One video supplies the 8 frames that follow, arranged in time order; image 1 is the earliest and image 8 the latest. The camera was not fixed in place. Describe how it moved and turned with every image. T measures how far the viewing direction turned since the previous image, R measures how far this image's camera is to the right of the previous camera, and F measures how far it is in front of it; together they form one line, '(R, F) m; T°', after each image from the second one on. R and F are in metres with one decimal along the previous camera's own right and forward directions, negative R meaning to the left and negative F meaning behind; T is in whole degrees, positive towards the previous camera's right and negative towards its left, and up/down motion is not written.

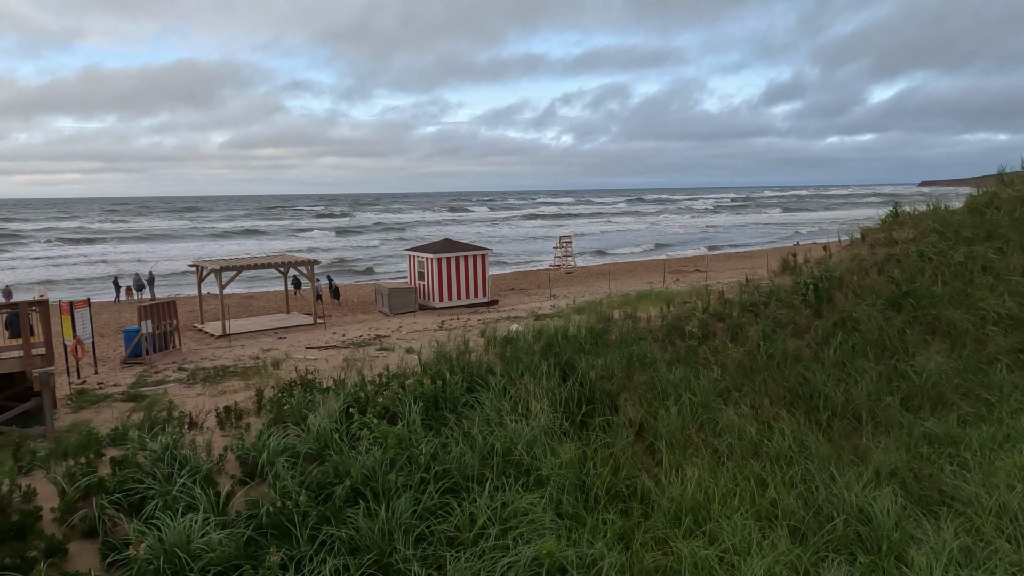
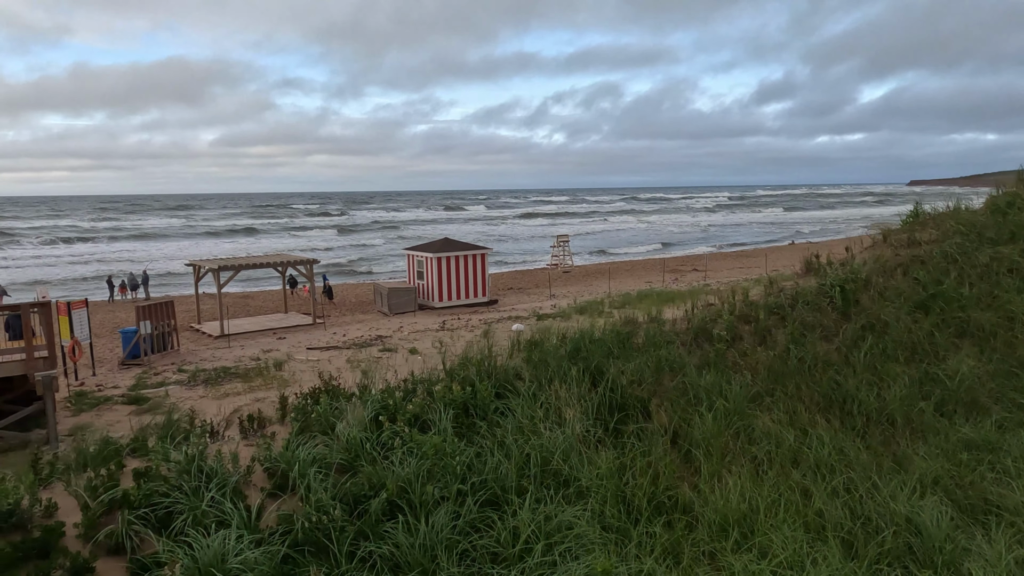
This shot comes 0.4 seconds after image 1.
(-0.2, +0.1) m; +1°
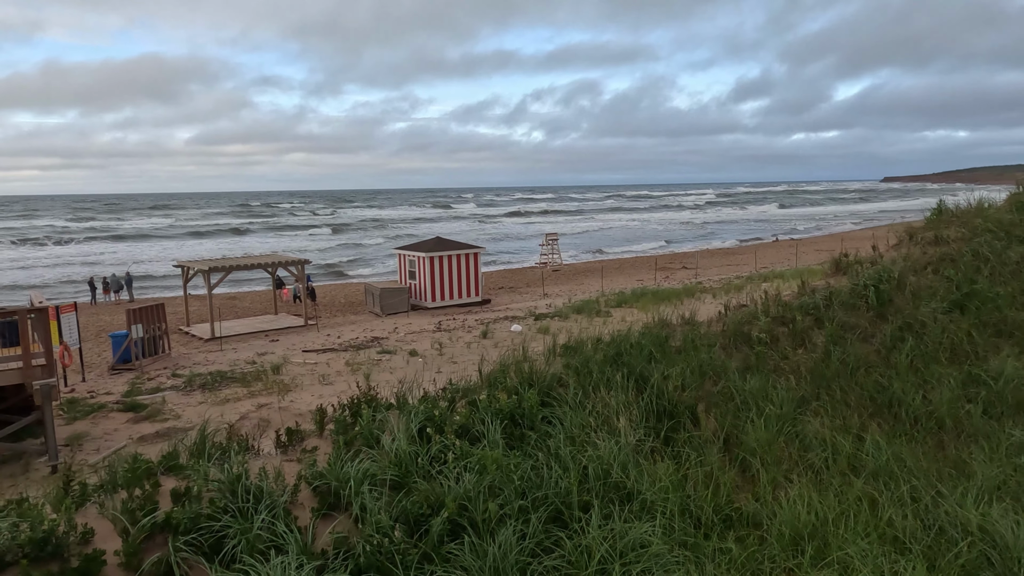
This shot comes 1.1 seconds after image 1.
(-0.3, +0.2) m; +2°
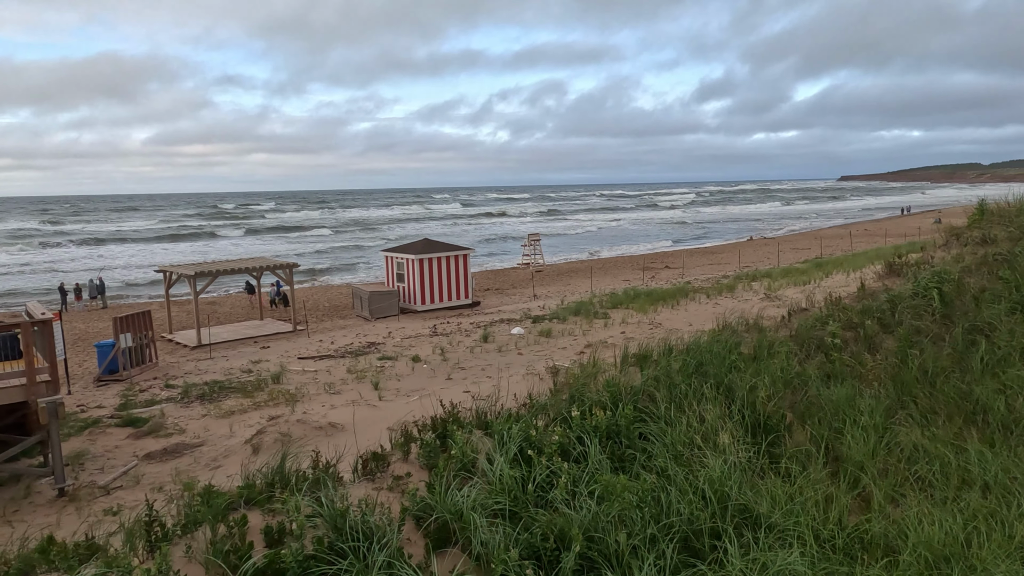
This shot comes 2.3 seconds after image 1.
(-0.6, +0.3) m; +3°
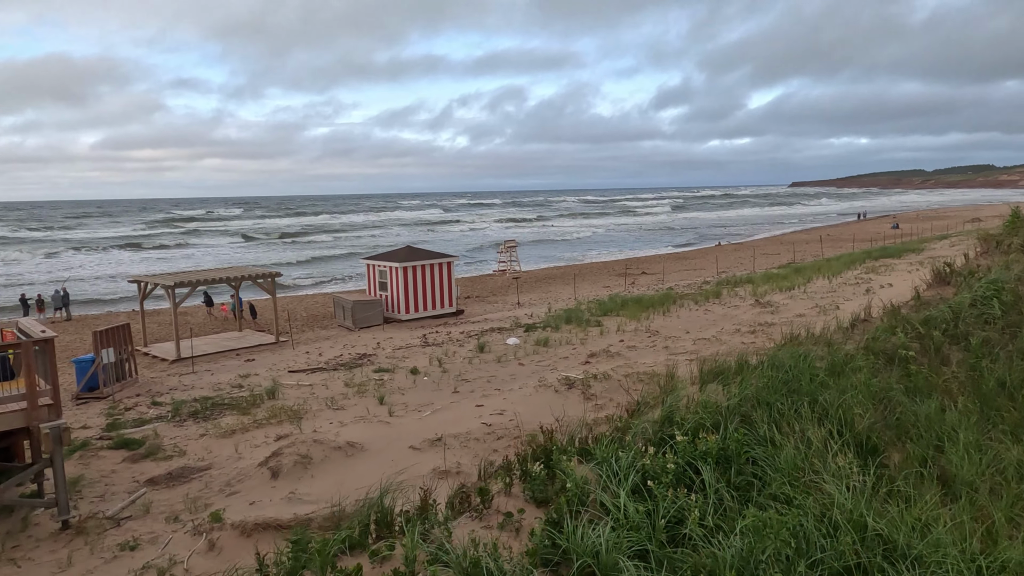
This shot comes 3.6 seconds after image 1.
(-0.6, +0.3) m; +3°
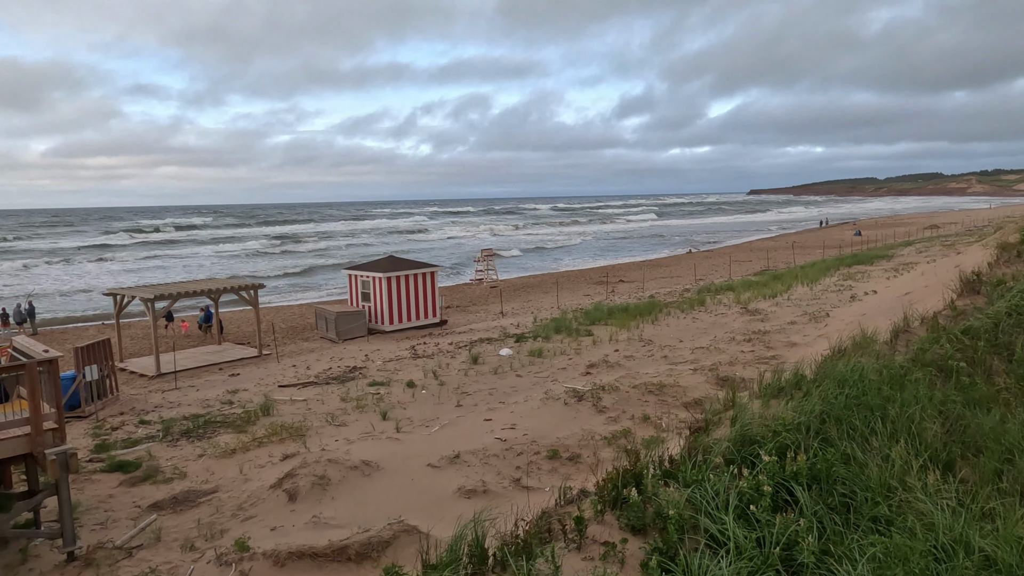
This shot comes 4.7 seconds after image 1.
(-0.5, +0.2) m; +3°
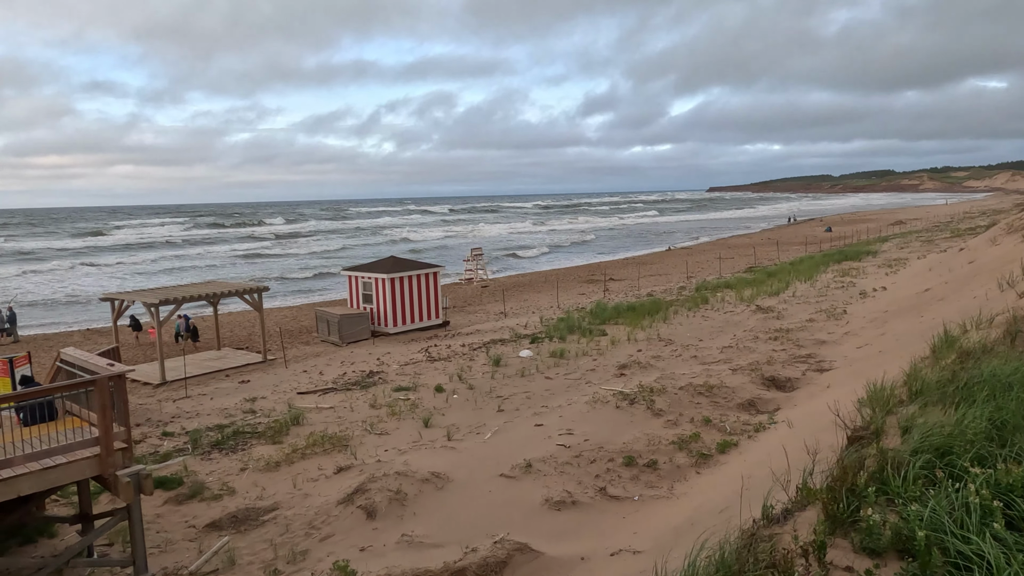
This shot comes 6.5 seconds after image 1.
(-0.9, +0.3) m; +3°
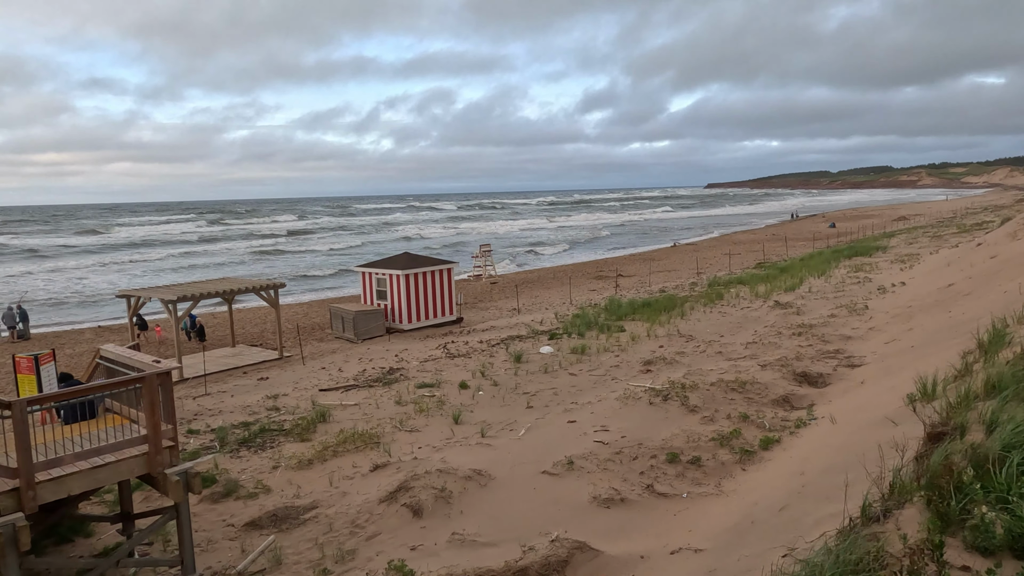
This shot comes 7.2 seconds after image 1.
(-0.4, +0.1) m; 0°
